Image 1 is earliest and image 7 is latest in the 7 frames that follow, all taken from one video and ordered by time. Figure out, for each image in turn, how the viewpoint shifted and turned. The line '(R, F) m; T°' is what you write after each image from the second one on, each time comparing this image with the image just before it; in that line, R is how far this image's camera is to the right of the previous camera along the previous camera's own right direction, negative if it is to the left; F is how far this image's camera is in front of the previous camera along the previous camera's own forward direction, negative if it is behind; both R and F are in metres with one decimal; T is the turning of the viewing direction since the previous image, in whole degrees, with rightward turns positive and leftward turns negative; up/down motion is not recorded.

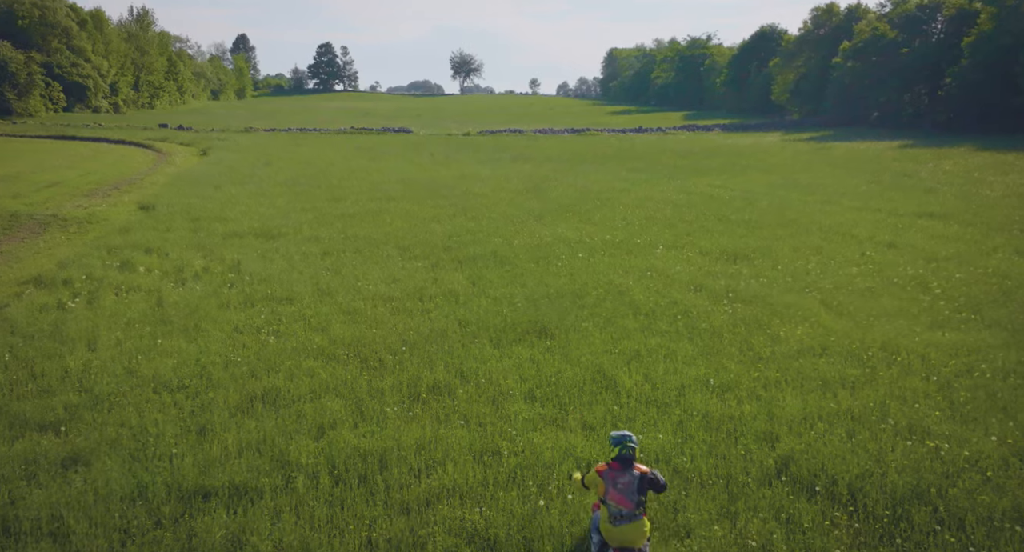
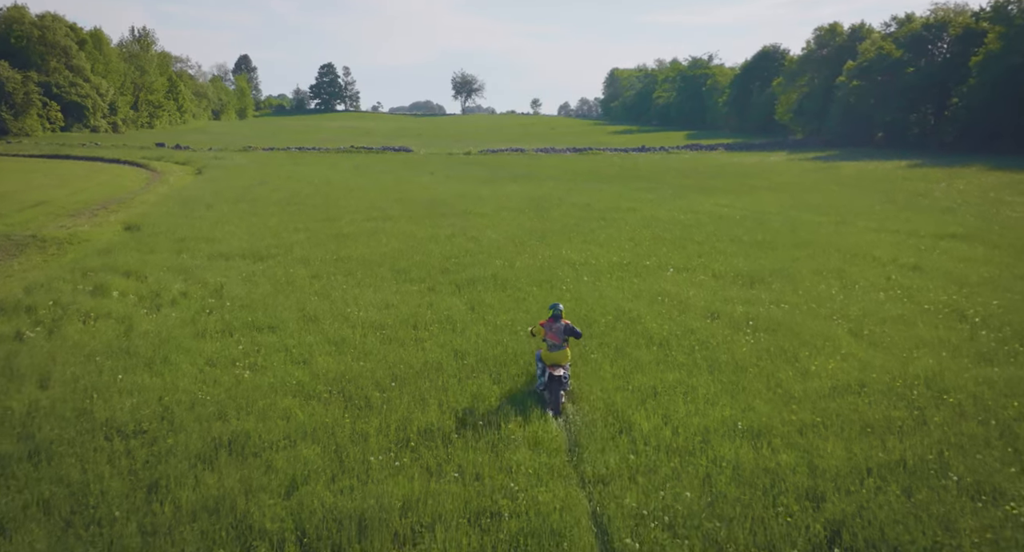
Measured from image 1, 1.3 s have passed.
(0.0, +1.4) m; 0°
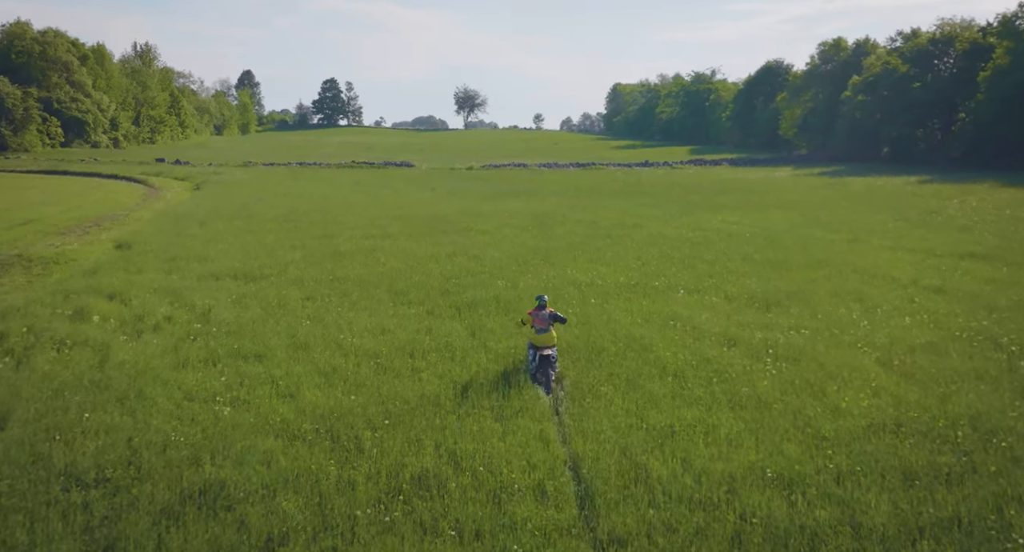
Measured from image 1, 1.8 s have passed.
(0.0, +1.0) m; 0°
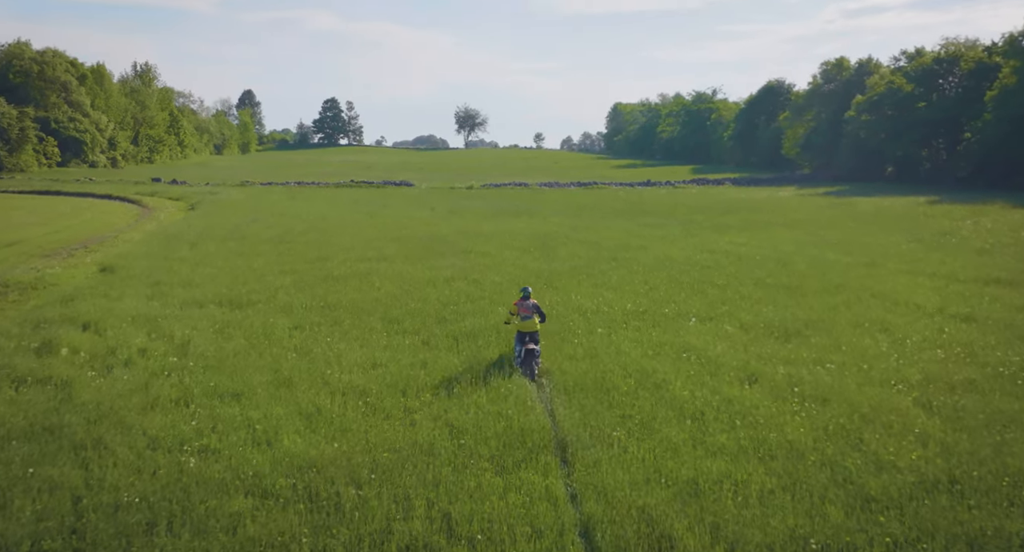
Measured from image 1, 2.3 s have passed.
(0.0, +1.3) m; 0°
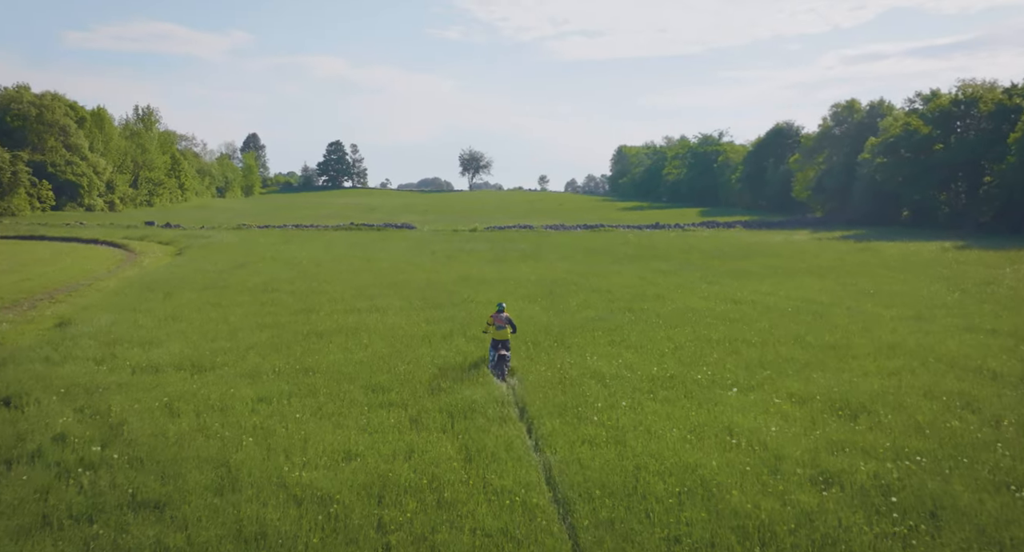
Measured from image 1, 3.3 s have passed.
(0.0, +3.1) m; 0°
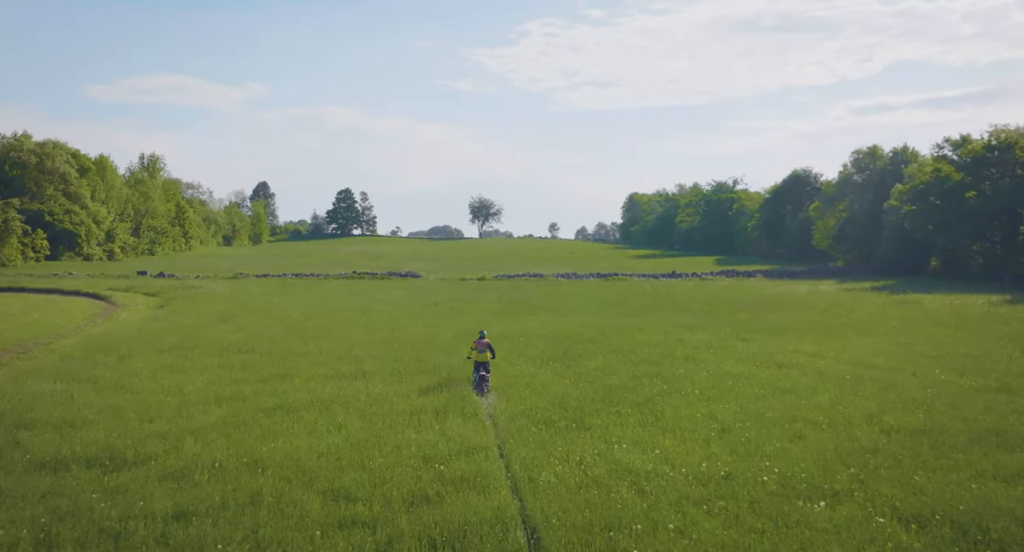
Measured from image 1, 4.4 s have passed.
(+0.1, +4.3) m; -1°
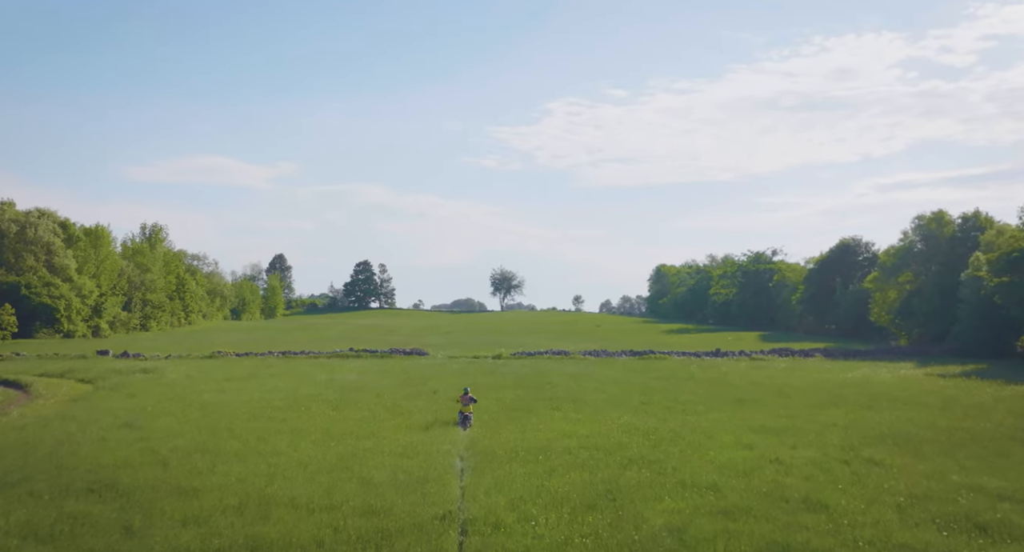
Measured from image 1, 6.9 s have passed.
(+0.2, +11.5) m; -2°
